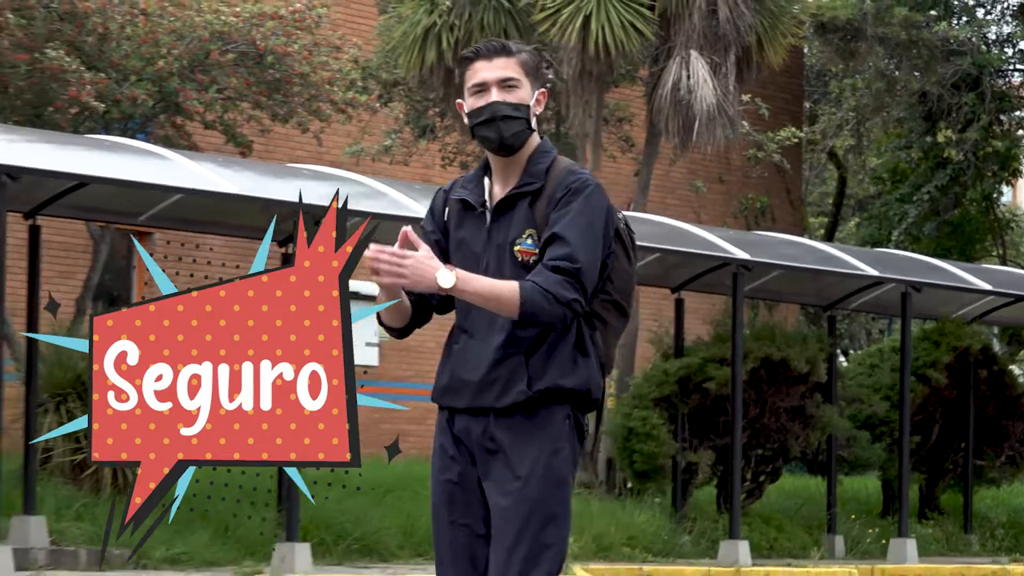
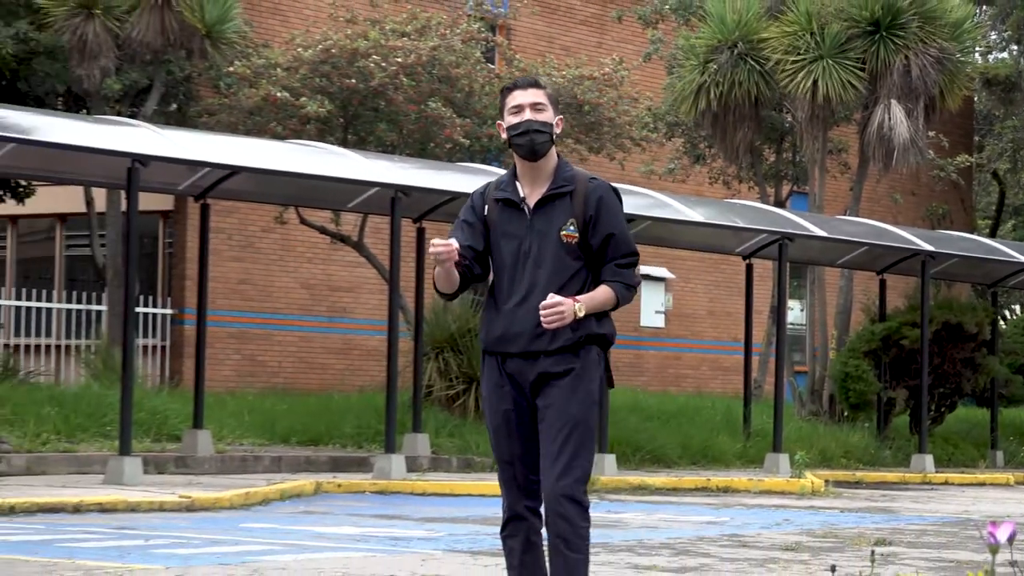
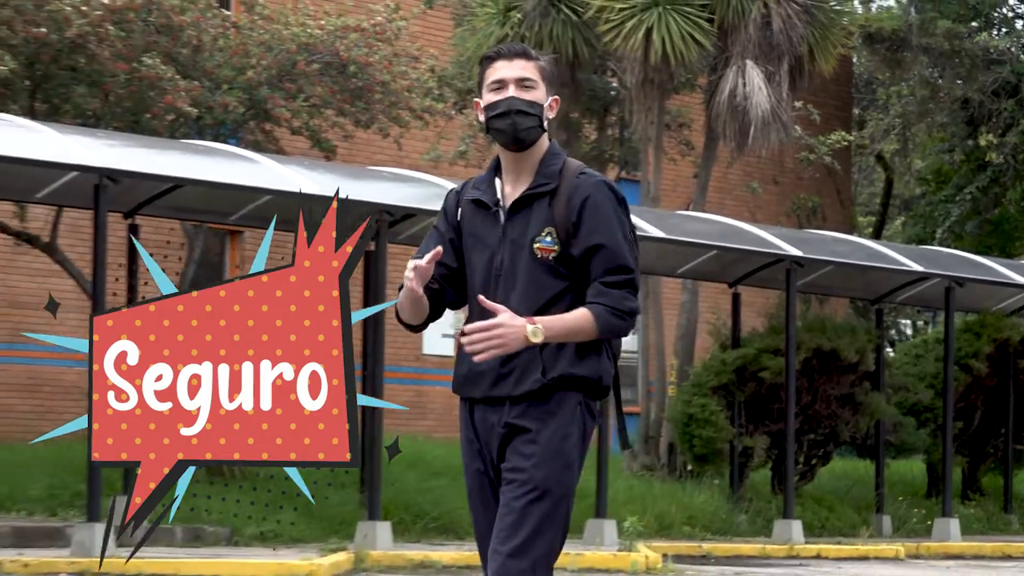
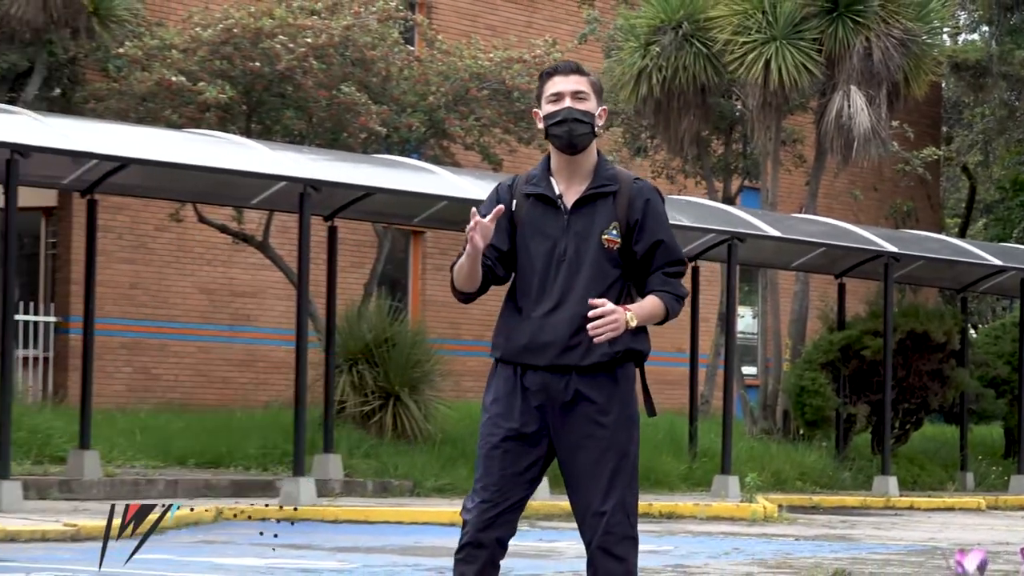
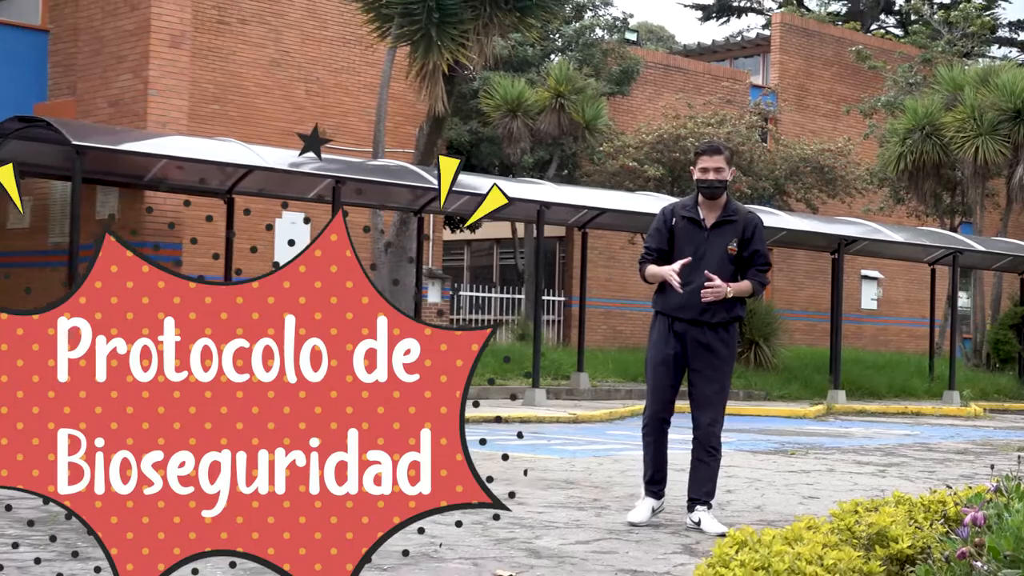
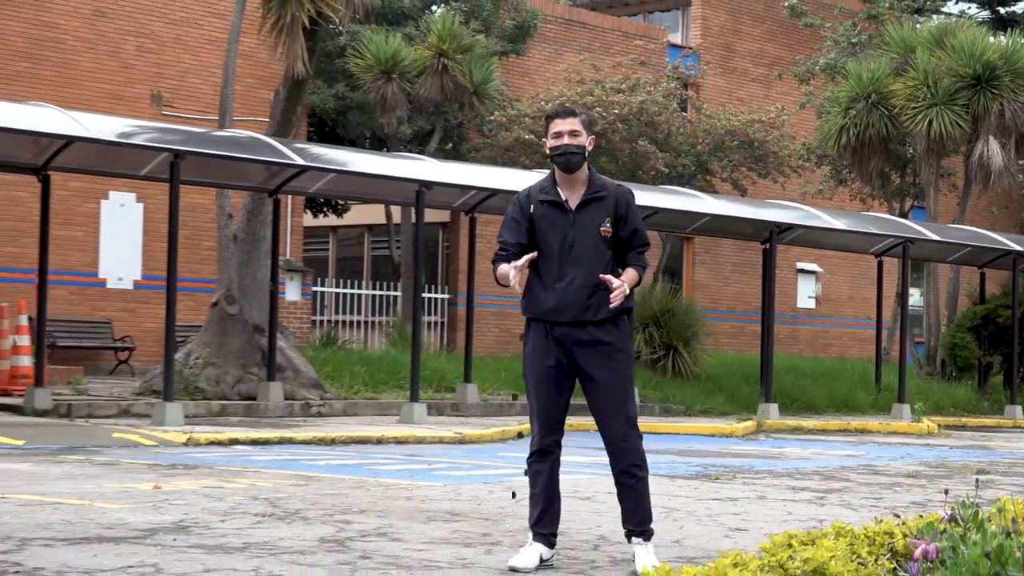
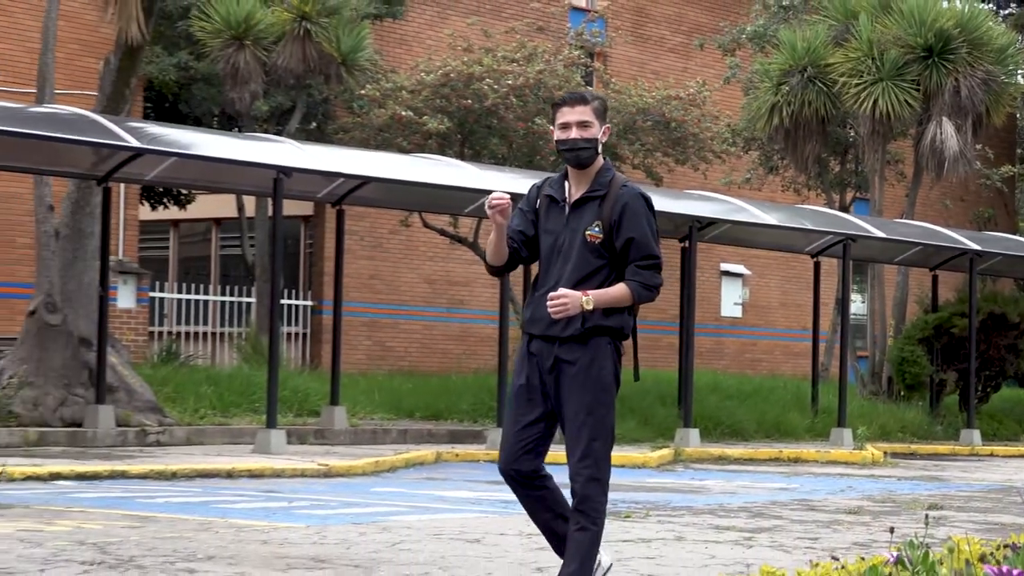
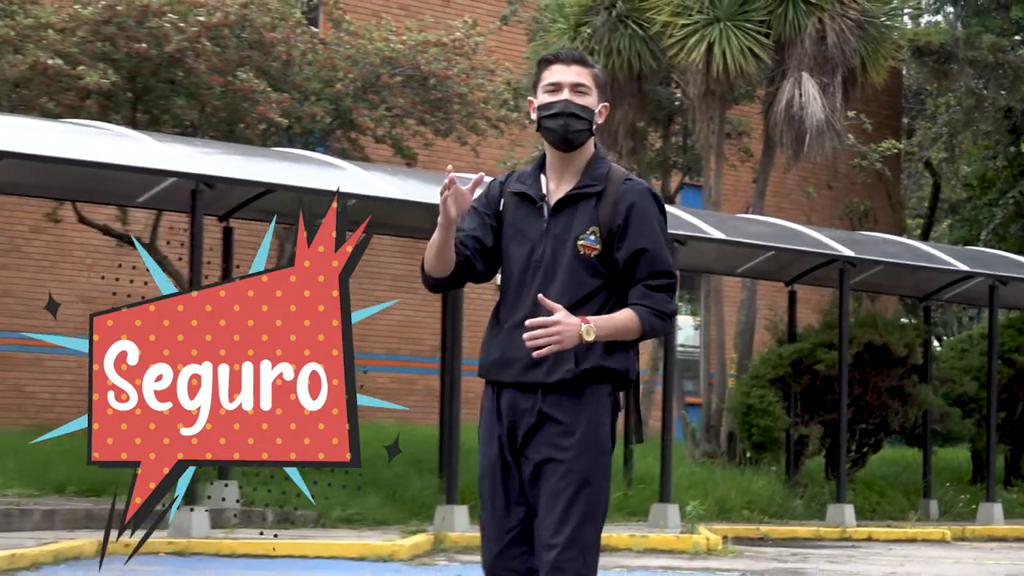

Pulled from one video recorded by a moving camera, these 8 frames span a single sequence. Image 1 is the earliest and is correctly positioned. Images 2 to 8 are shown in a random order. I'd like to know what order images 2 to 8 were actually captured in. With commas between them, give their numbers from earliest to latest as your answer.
3, 8, 4, 2, 7, 6, 5
